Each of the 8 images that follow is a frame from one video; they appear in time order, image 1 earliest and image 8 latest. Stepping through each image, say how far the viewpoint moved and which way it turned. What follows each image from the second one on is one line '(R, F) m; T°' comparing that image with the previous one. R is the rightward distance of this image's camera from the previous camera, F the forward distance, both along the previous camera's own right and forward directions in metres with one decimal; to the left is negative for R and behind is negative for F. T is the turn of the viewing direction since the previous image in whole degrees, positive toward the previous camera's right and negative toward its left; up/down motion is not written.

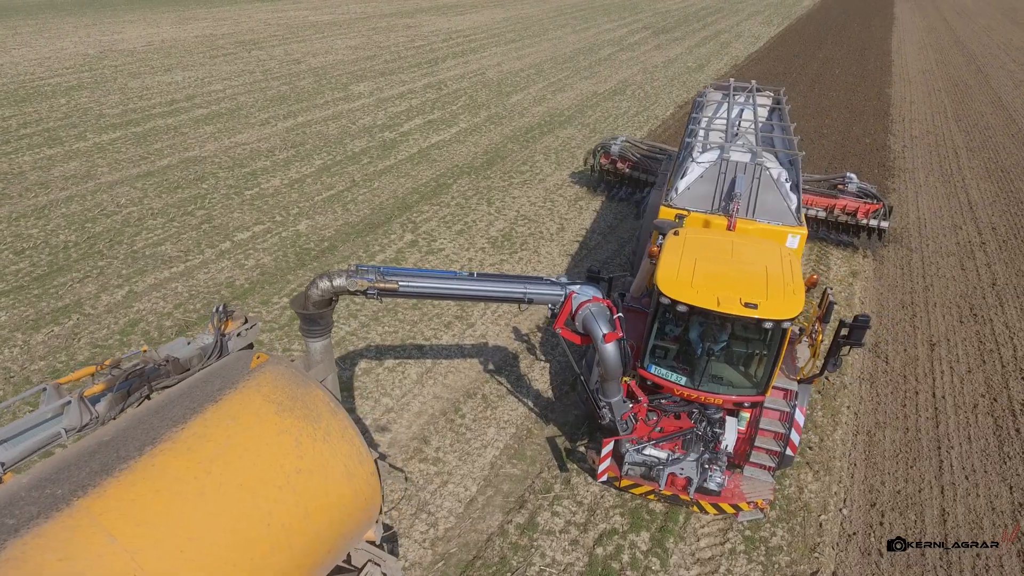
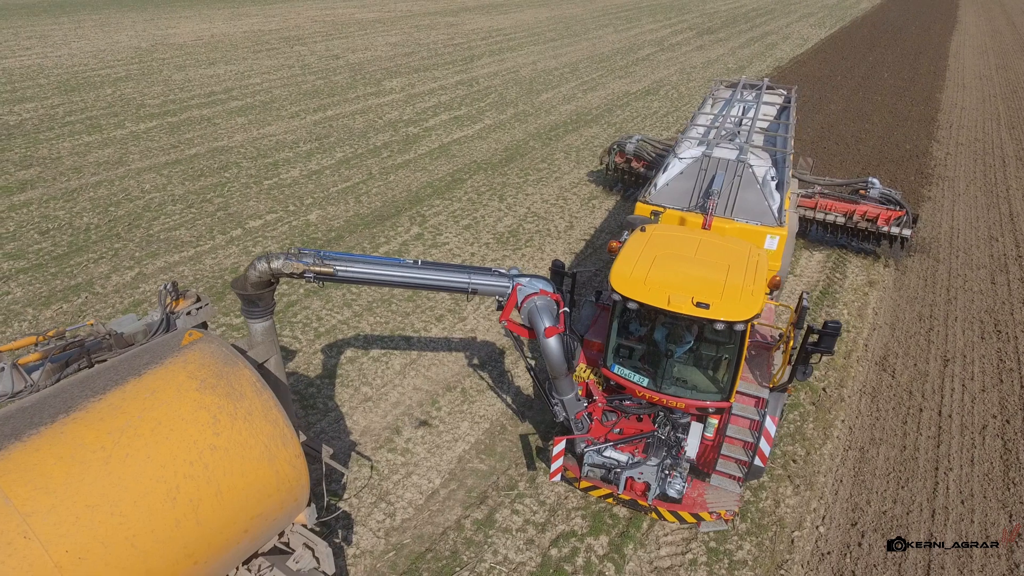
(+0.8, +0.1) m; -4°
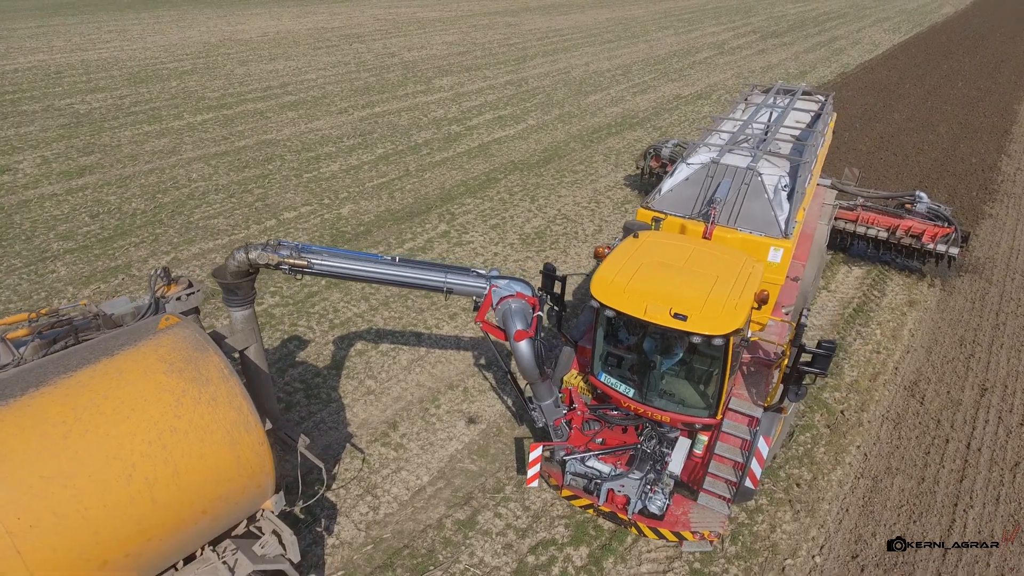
(+0.7, +0.1) m; -5°
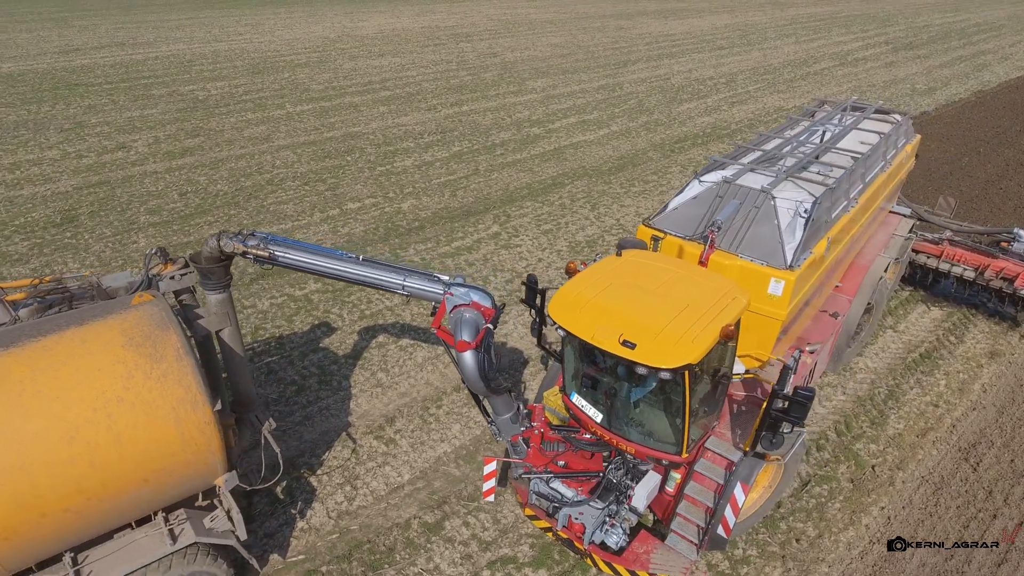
(+1.2, +0.2) m; -9°
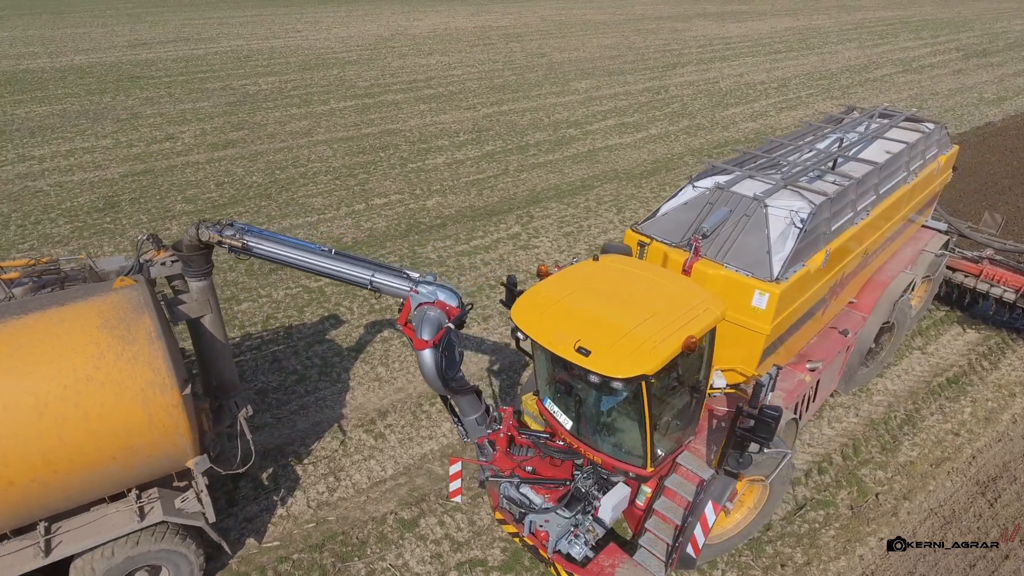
(+0.7, +0.1) m; -5°
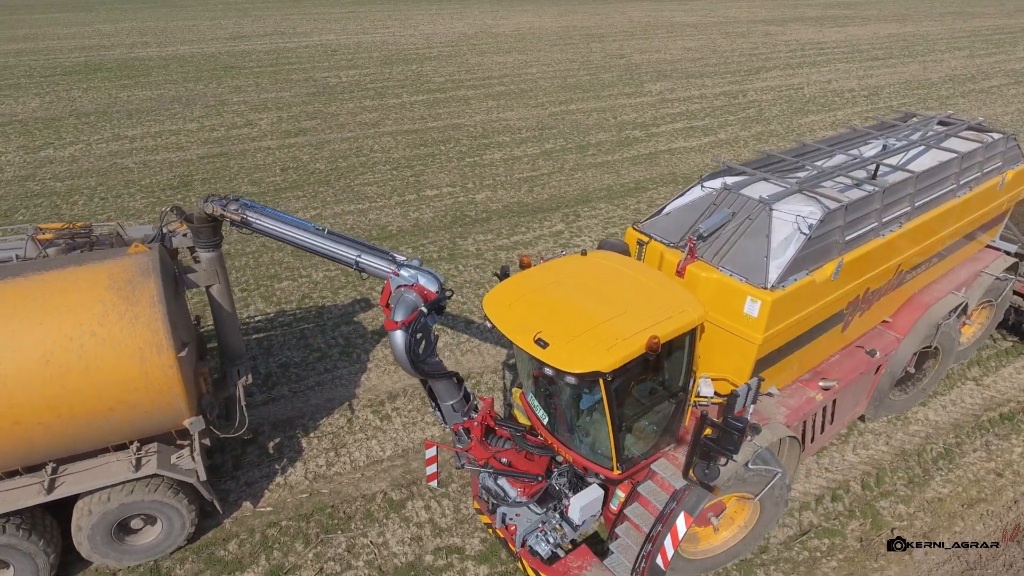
(+0.8, +0.1) m; -7°
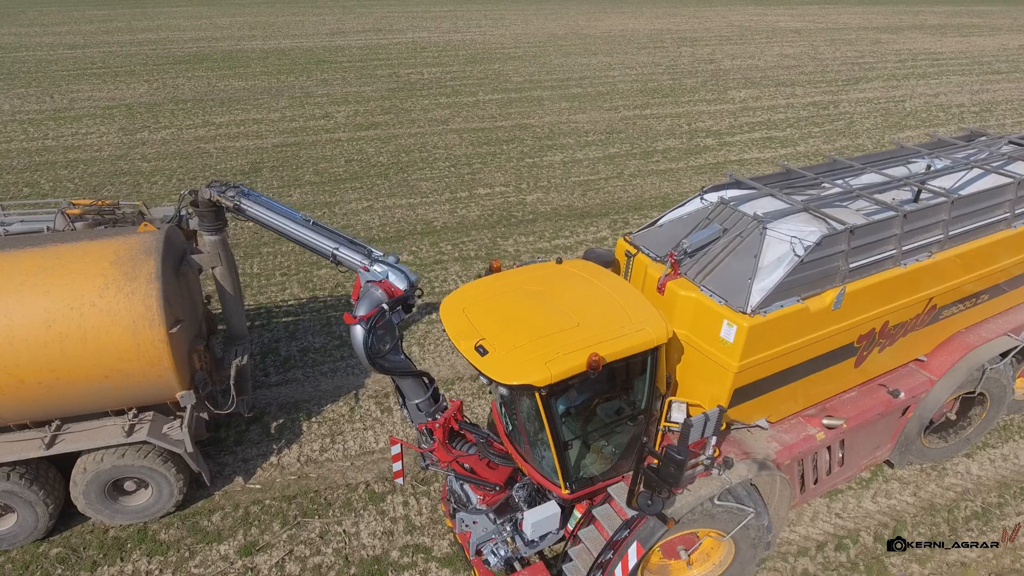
(+1.0, +0.2) m; -8°
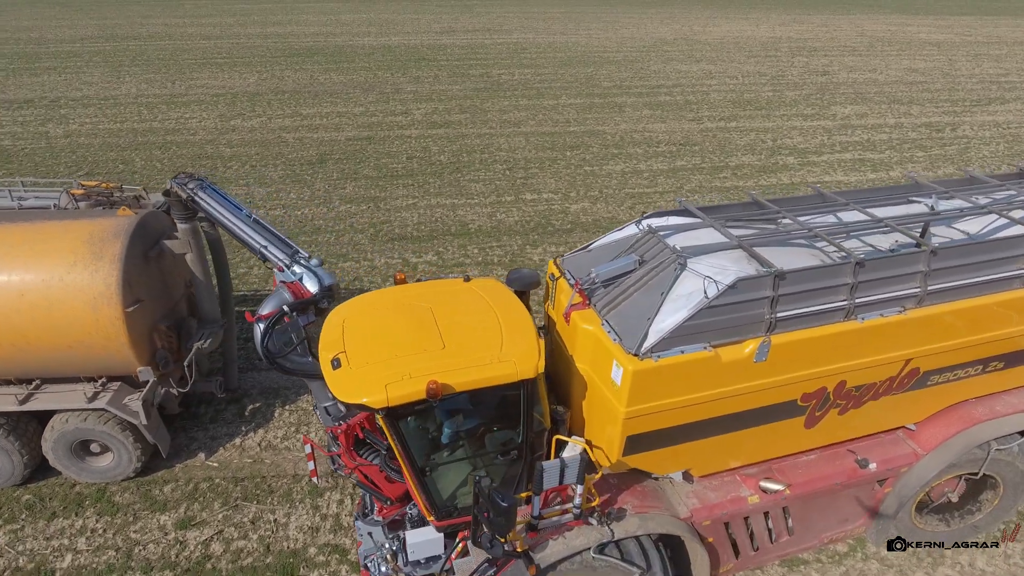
(+1.6, +0.3) m; -10°
